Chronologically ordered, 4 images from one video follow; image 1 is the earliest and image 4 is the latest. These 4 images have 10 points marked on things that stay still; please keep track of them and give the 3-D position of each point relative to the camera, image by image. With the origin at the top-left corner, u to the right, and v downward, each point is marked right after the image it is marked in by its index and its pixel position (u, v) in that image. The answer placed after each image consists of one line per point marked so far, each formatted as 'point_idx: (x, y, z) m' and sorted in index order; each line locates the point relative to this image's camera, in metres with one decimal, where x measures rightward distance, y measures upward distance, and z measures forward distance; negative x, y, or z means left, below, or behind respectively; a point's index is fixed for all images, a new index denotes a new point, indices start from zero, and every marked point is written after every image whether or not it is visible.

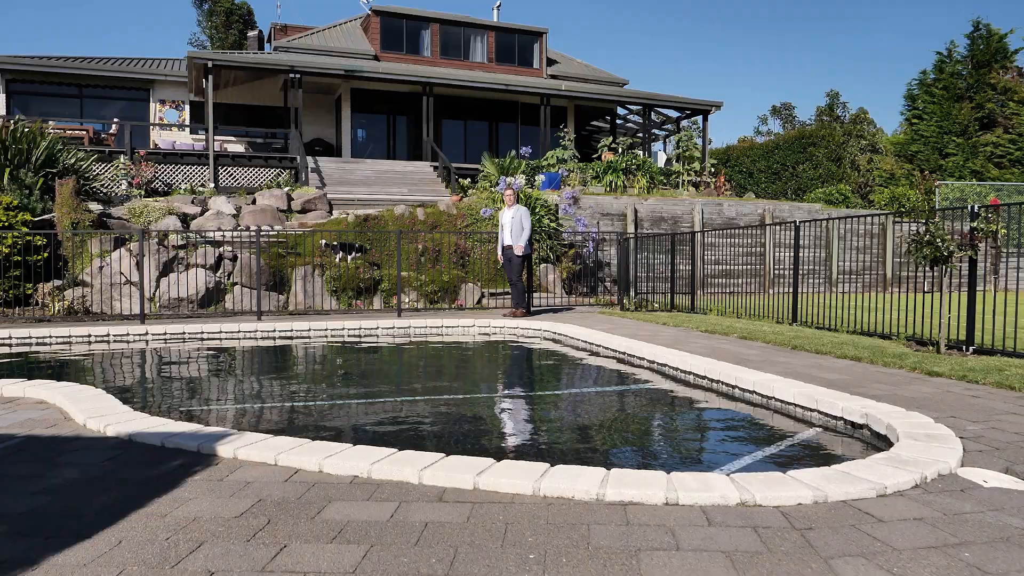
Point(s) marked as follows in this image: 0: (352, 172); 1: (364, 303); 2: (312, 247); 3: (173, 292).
0: (-3.9, +2.8, +19.3) m
1: (-2.3, -0.2, +12.0) m
2: (-3.2, +0.6, +12.5) m
3: (-4.8, -0.1, +11.1) m
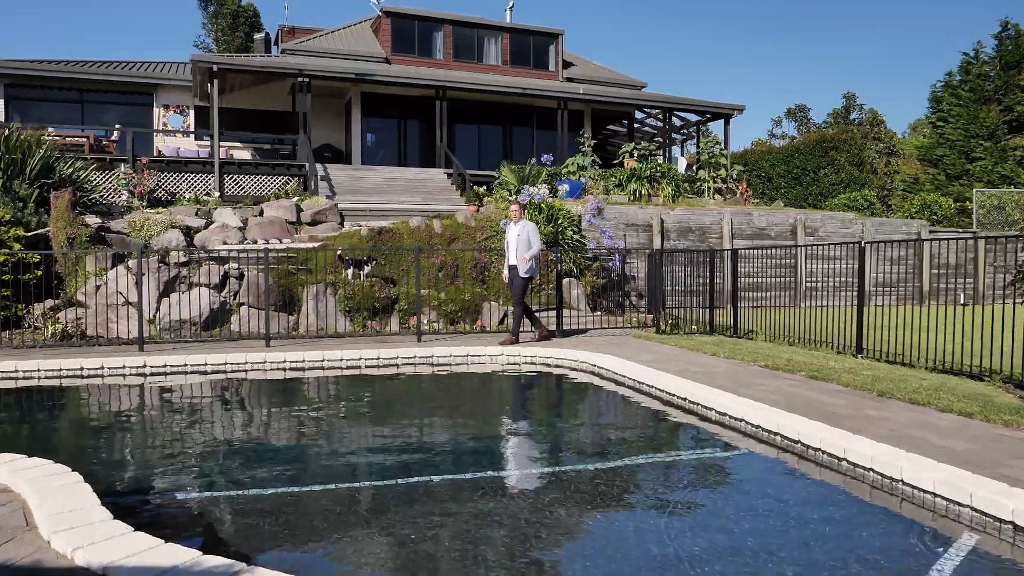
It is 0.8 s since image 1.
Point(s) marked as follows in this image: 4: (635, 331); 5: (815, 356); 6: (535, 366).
0: (-3.5, +2.5, +18.5) m
1: (-1.9, -0.5, +11.2) m
2: (-2.8, +0.4, +11.7) m
3: (-4.5, -0.3, +10.3) m
4: (+1.8, -0.6, +11.2) m
5: (+3.0, -0.7, +7.8) m
6: (+0.3, -0.9, +8.5) m
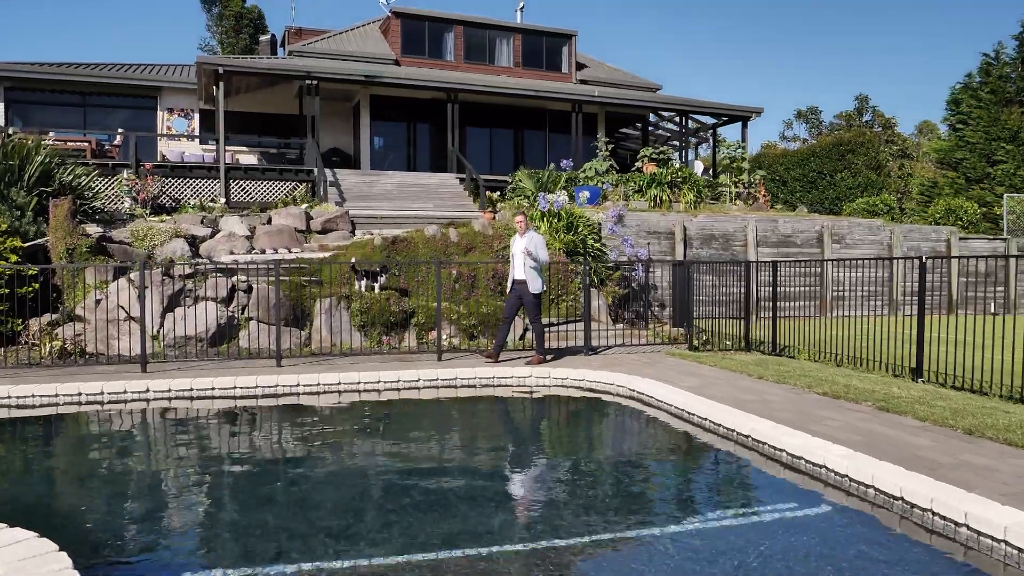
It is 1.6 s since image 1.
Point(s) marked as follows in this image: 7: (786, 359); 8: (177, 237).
0: (-3.2, +2.3, +17.9) m
1: (-1.6, -0.7, +10.6) m
2: (-2.5, +0.2, +11.1) m
3: (-4.1, -0.5, +9.7) m
4: (+2.1, -0.8, +10.6) m
5: (+3.3, -0.8, +7.3) m
6: (+0.6, -1.0, +8.0) m
7: (+3.1, -0.8, +8.8) m
8: (-5.2, +0.8, +12.1) m
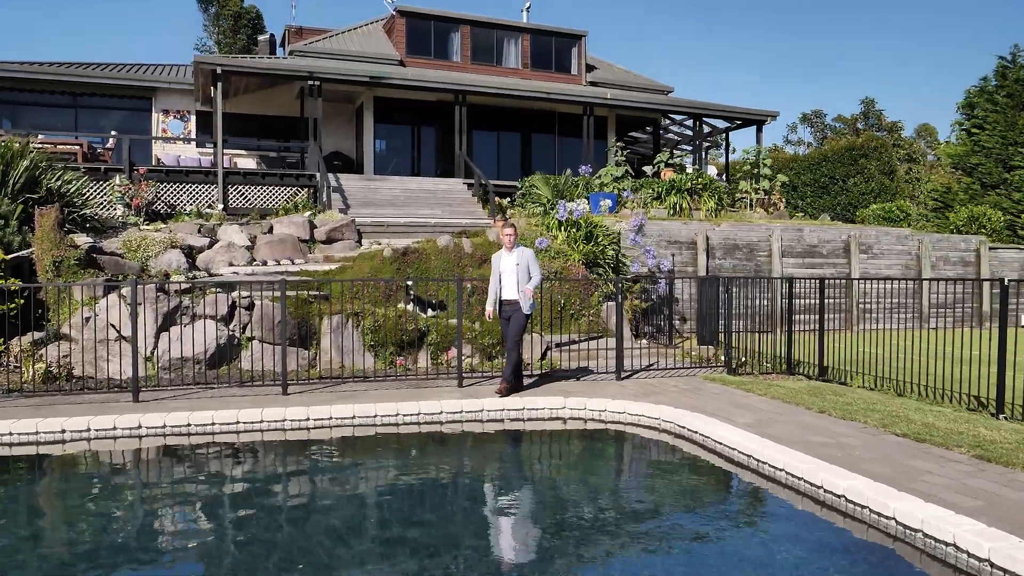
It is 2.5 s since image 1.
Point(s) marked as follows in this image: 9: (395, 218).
0: (-3.0, +2.1, +17.2) m
1: (-1.3, -0.9, +9.9) m
2: (-2.2, 0.0, +10.4) m
3: (-3.9, -0.7, +8.9) m
4: (+2.4, -1.0, +9.8) m
5: (+3.6, -1.1, +6.5) m
6: (+0.9, -1.2, +7.2) m
7: (+3.4, -1.0, +8.0) m
8: (-4.9, +0.6, +11.3) m
9: (-2.2, +1.4, +15.0) m
